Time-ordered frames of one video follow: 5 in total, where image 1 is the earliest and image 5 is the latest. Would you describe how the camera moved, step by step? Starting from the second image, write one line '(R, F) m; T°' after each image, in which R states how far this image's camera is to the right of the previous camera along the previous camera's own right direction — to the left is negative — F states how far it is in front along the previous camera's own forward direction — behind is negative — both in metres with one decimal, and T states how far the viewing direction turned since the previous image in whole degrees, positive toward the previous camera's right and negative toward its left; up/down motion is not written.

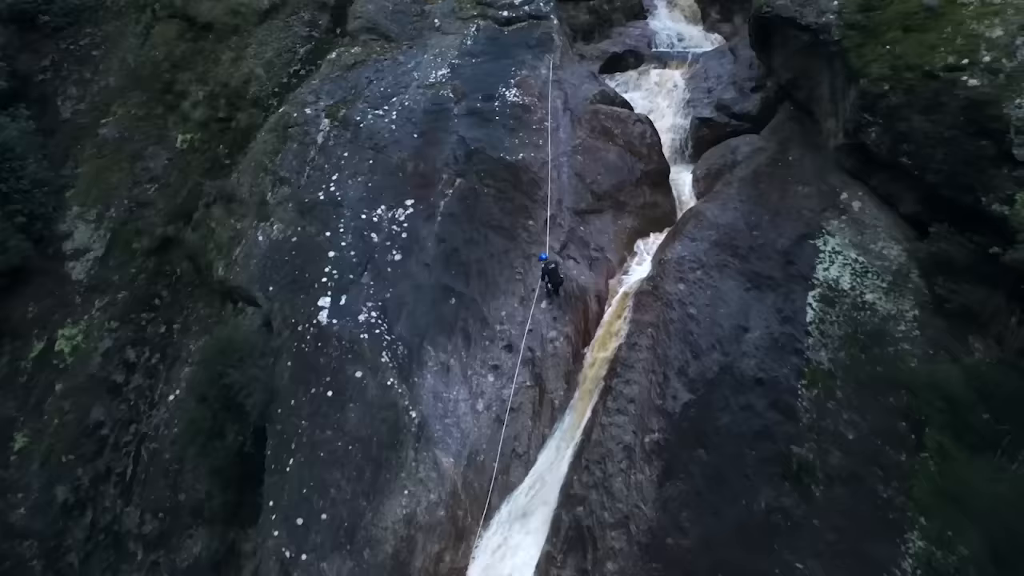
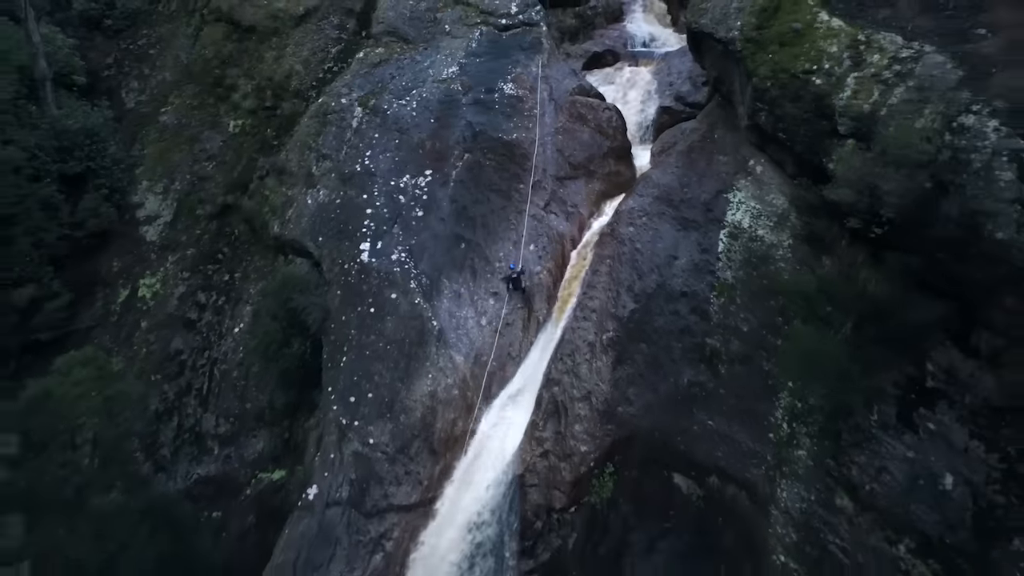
(0.0, -1.9) m; 0°
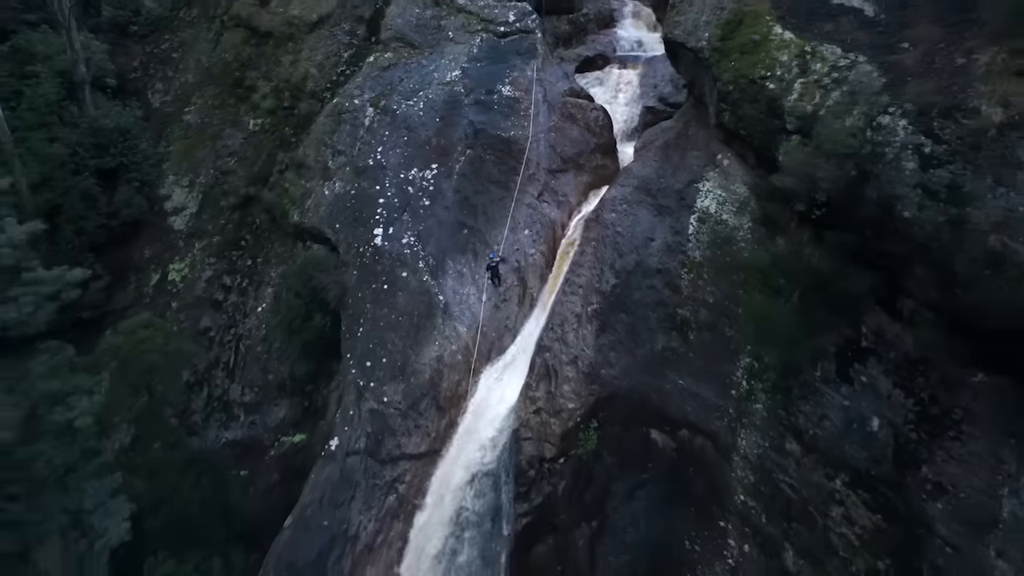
(0.0, -1.0) m; 0°
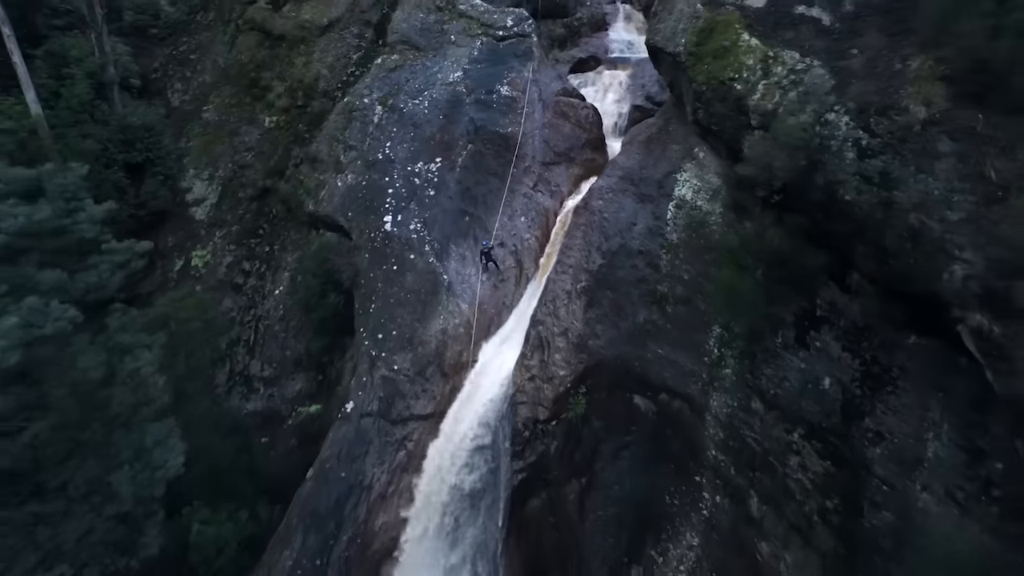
(0.0, -0.9) m; 0°
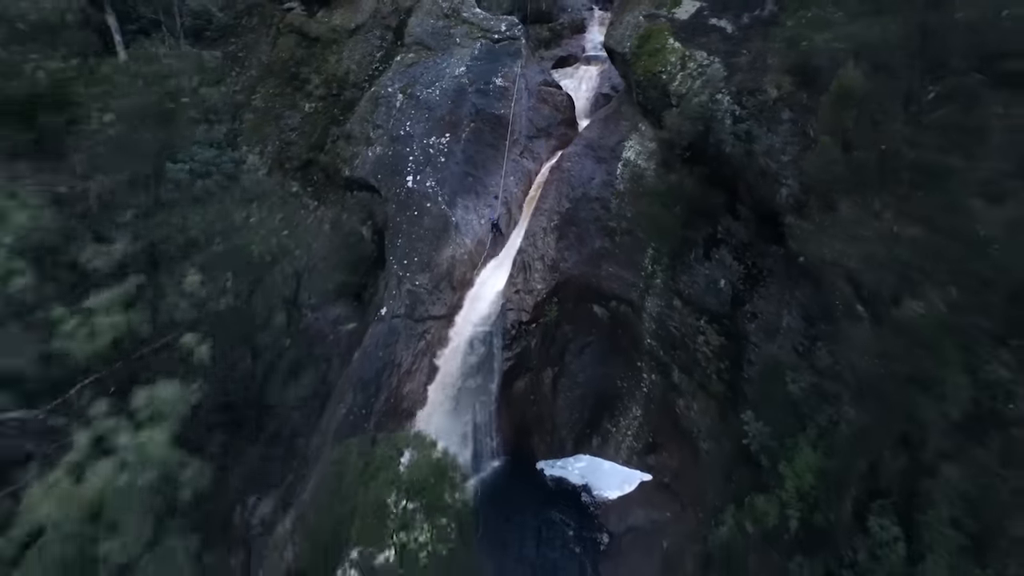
(+0.1, -3.2) m; 0°
